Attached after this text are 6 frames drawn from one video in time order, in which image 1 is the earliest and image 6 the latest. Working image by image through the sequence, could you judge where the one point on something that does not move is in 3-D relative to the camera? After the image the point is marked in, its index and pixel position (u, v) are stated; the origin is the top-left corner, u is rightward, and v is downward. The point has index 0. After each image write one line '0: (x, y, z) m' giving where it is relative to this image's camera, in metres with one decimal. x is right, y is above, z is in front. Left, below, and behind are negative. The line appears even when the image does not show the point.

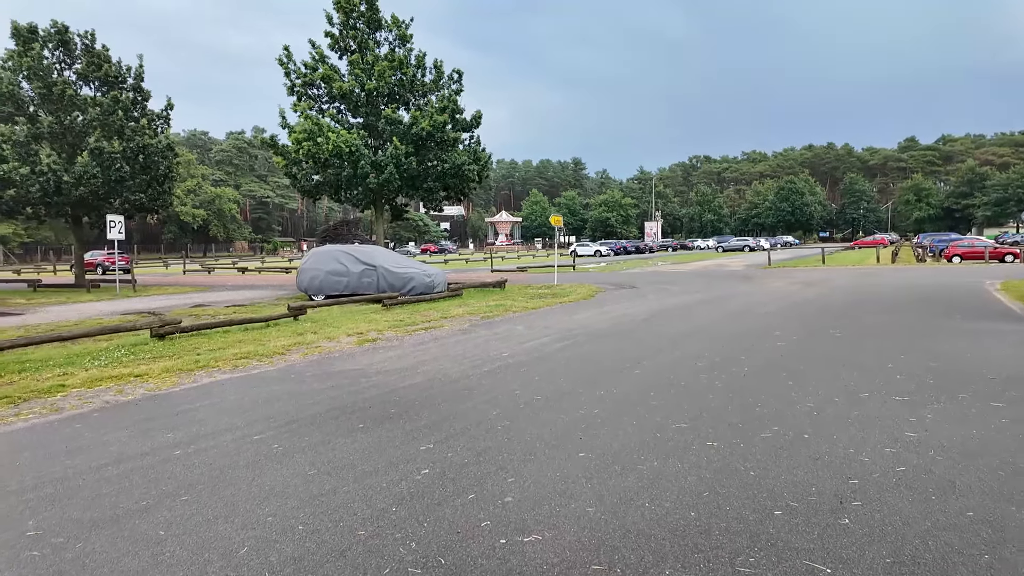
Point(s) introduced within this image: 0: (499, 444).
0: (-0.1, -1.2, +4.4) m
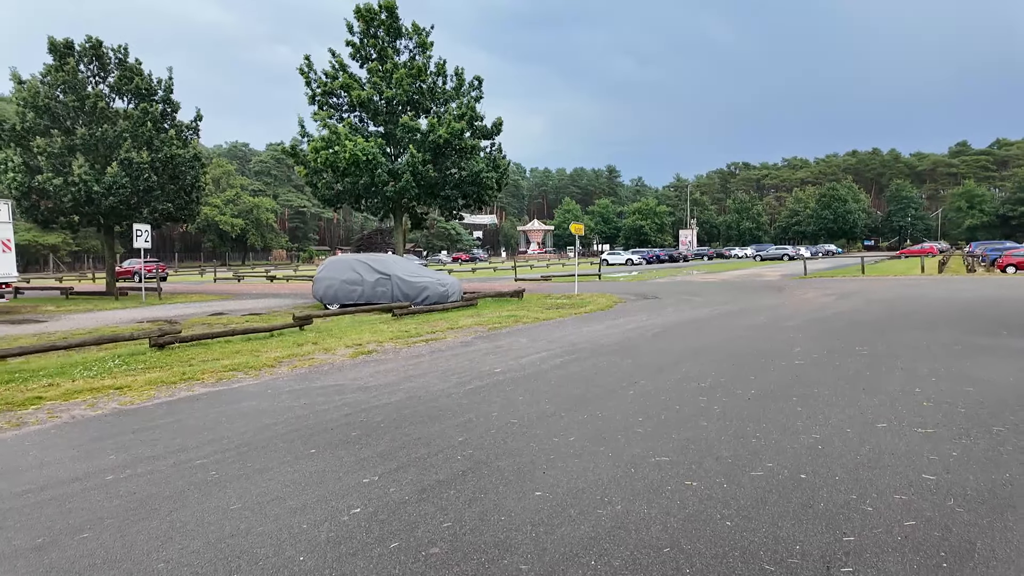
0: (-0.4, -1.3, +3.9) m
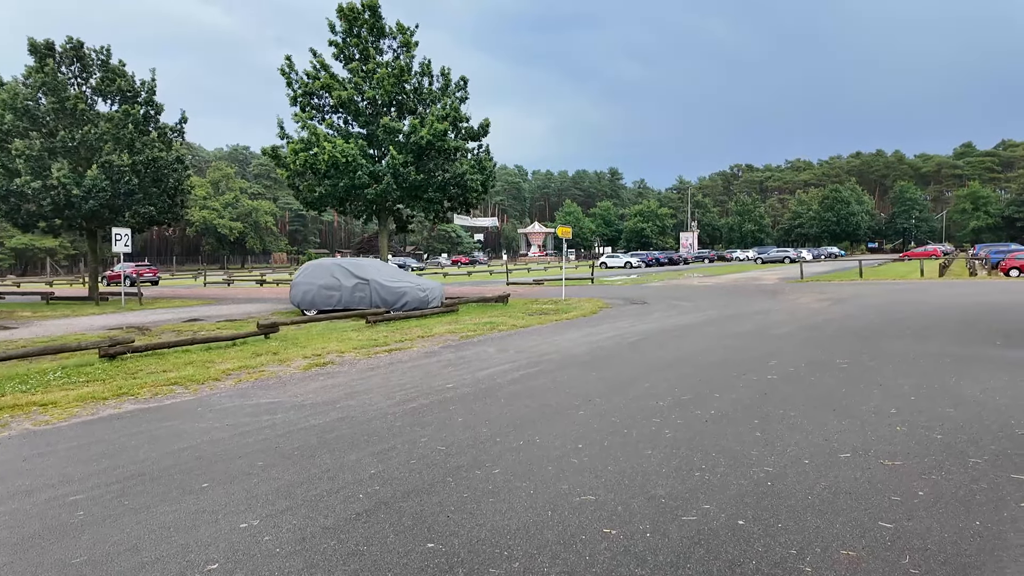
0: (-1.0, -1.3, +3.4) m
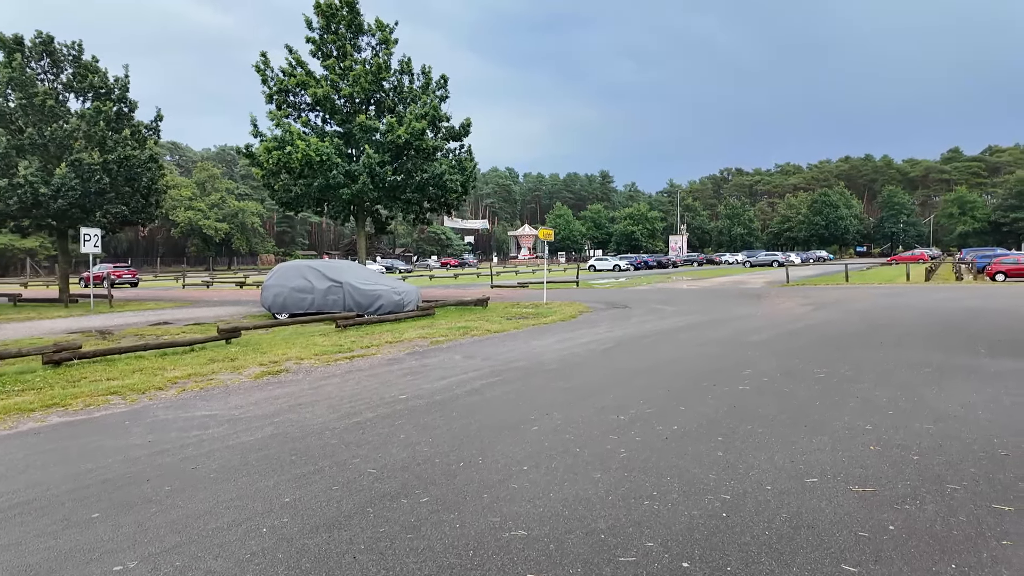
0: (-1.4, -1.4, +3.0) m
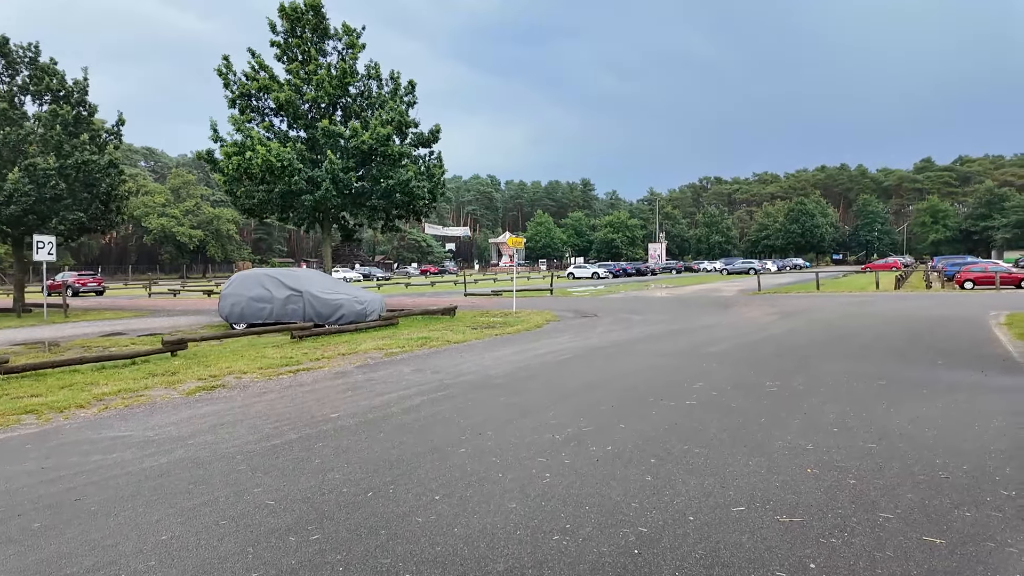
0: (-2.0, -1.5, +2.6) m
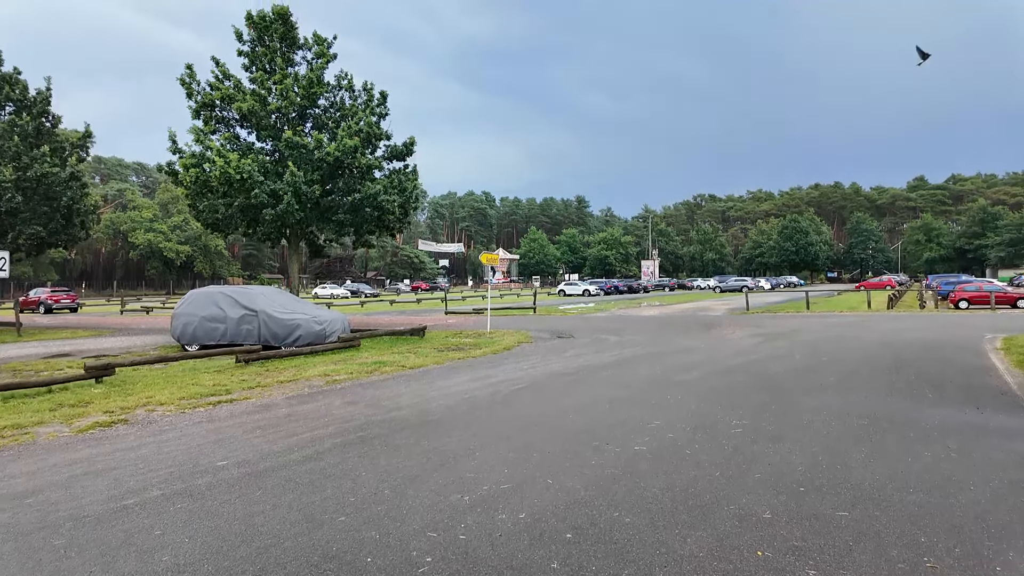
0: (-2.7, -1.6, +1.7) m
